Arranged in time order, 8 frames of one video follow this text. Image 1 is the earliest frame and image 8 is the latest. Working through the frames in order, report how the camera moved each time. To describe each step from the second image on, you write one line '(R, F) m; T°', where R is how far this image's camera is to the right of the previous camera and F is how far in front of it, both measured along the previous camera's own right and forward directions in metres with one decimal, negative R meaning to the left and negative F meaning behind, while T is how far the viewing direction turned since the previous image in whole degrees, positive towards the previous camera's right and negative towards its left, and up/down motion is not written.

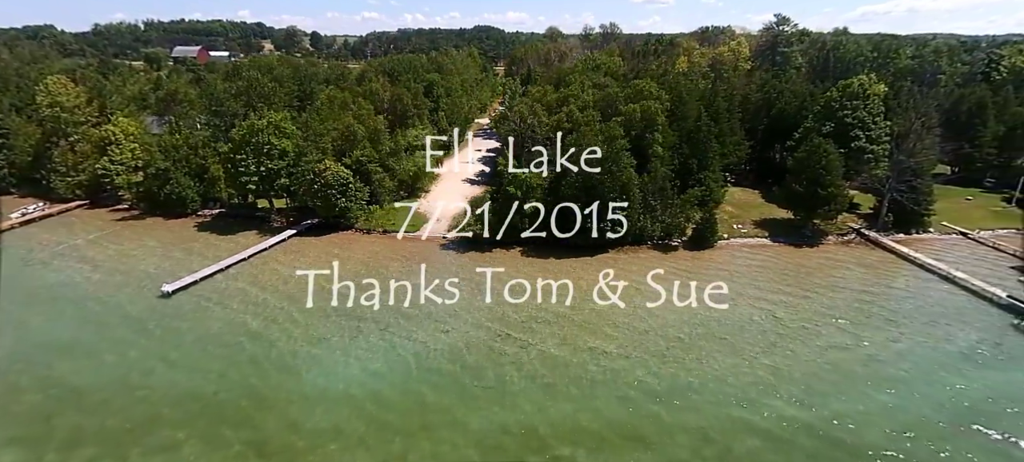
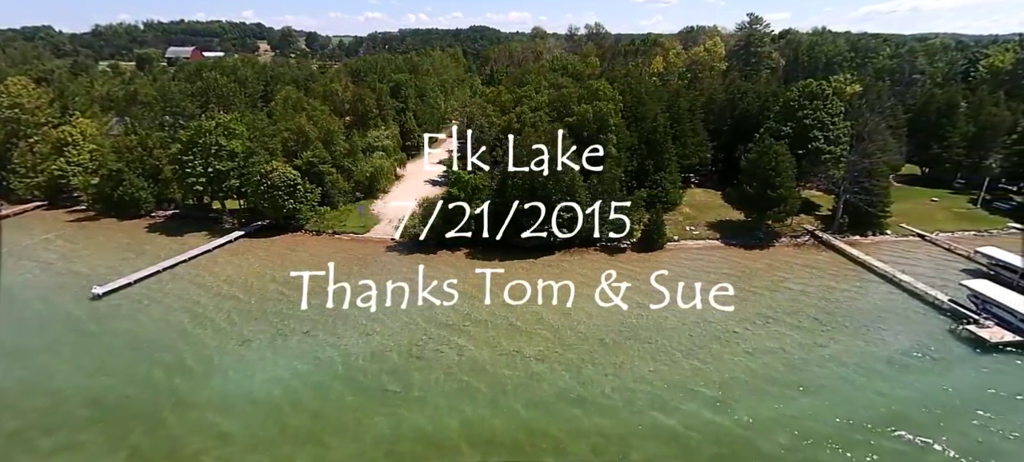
(+4.0, +0.3) m; 0°
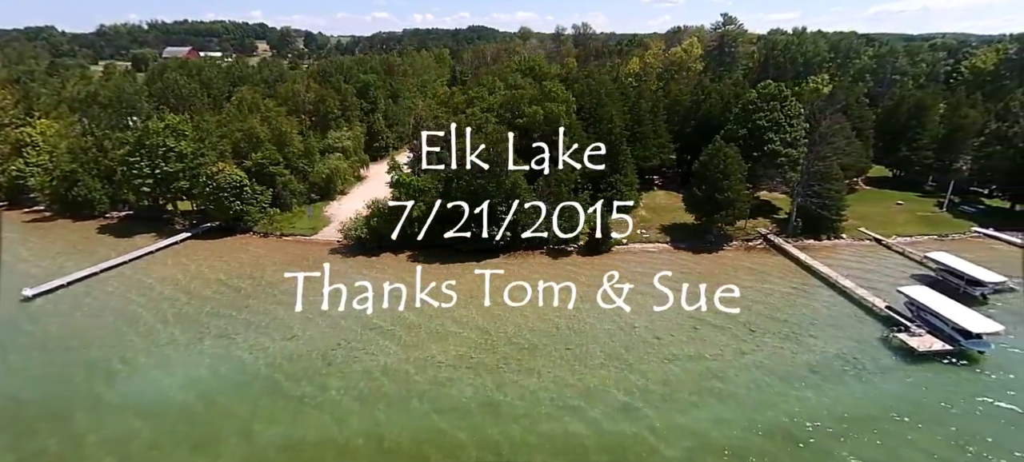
(+4.3, +0.3) m; -1°
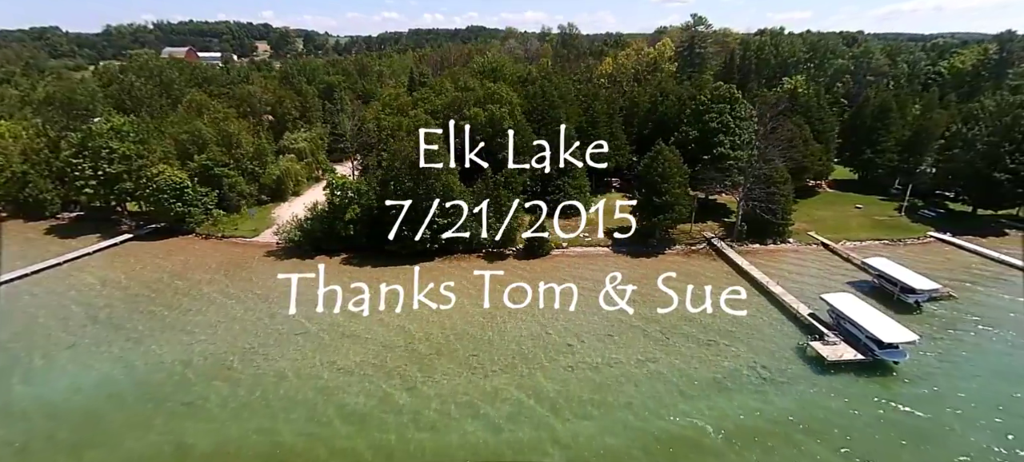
(+4.9, +0.3) m; -1°
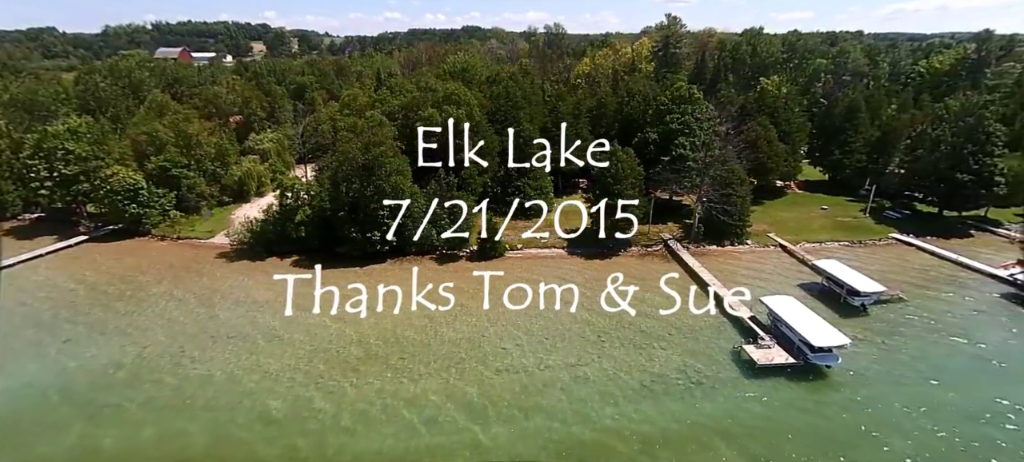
(+3.4, +0.2) m; 0°
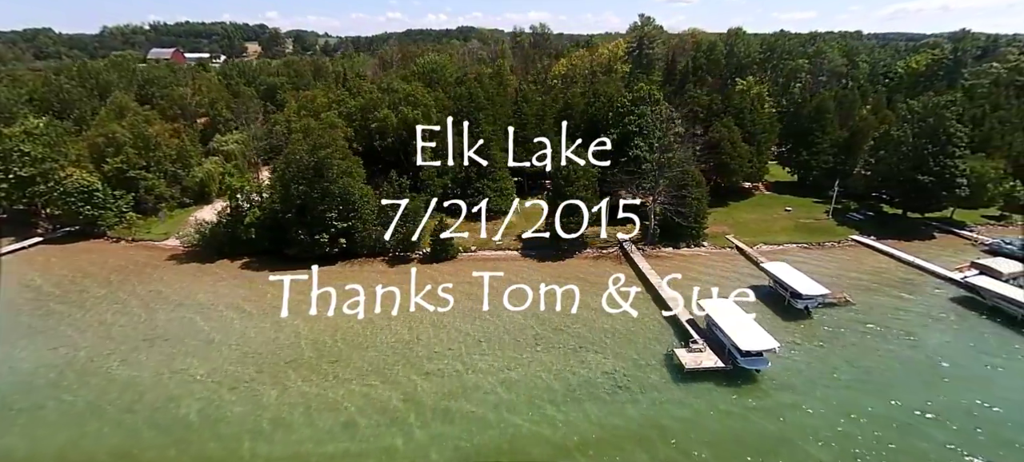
(+3.4, +0.1) m; 0°
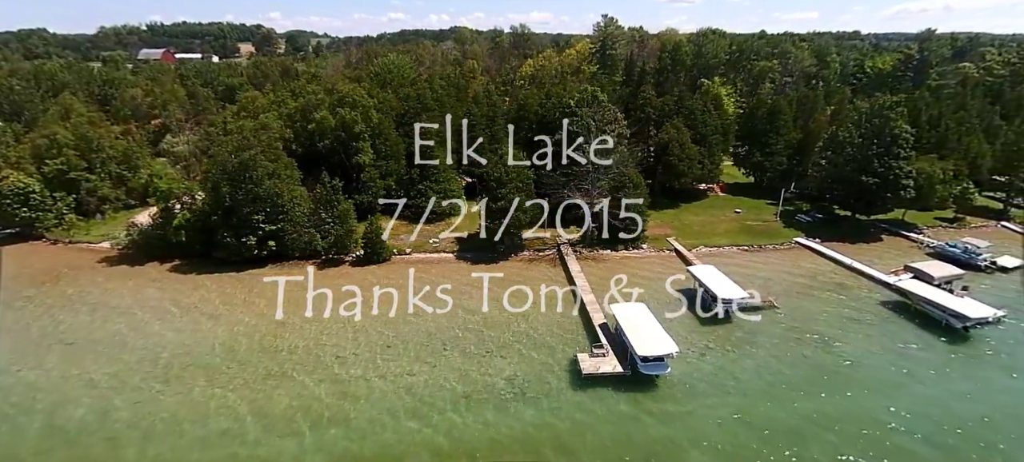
(+4.8, +0.2) m; 0°
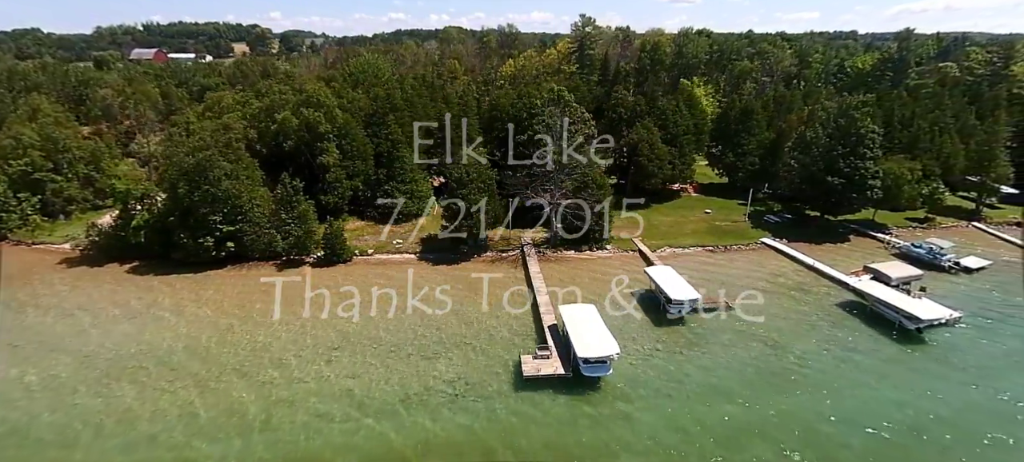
(+2.7, +0.1) m; 0°
